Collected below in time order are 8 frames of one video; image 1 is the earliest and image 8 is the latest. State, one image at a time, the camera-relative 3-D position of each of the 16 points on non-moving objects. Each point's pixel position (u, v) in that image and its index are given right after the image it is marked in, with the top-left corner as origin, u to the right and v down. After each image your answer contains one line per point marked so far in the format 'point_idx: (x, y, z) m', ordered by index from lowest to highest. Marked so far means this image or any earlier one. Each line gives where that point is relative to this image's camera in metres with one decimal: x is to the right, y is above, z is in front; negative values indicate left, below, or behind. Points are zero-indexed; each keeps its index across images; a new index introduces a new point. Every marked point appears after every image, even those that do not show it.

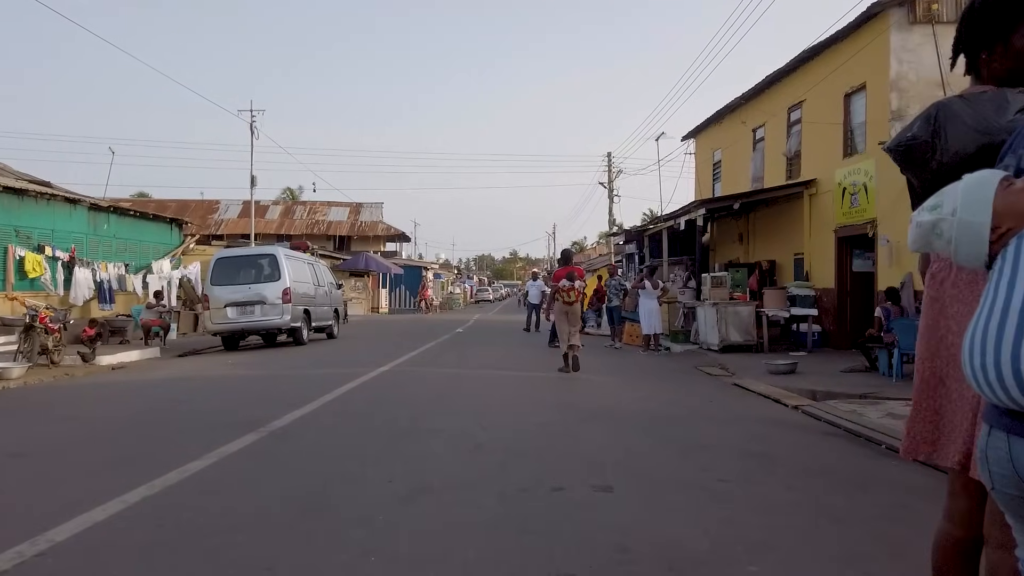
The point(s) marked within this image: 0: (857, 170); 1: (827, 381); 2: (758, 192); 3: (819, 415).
0: (+6.9, +2.3, +15.5) m
1: (+4.6, -1.4, +11.2) m
2: (+5.6, +2.2, +17.8) m
3: (+3.4, -1.4, +8.7) m
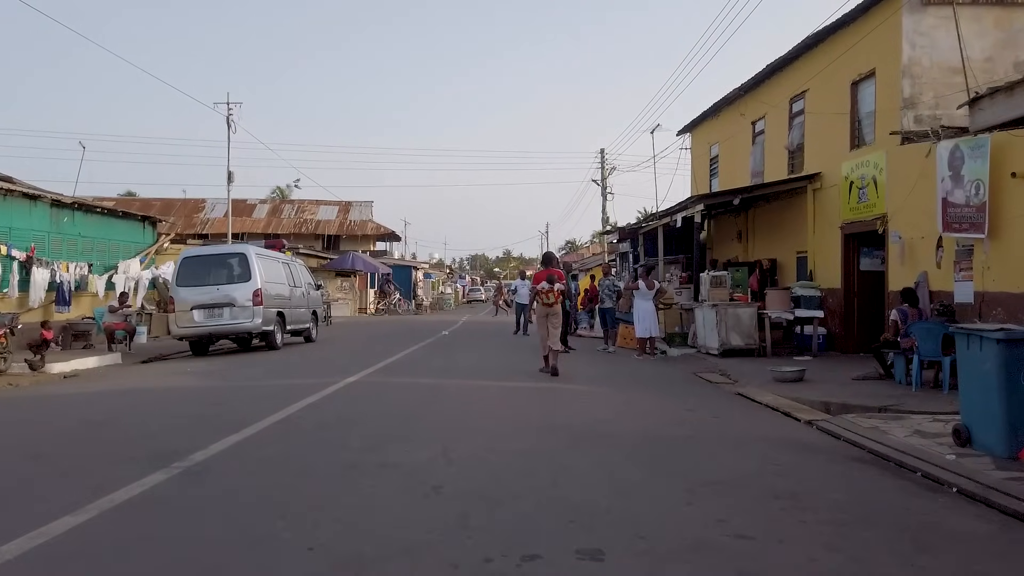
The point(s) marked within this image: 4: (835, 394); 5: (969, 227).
0: (+6.6, +2.3, +14.6) m
1: (+4.3, -1.4, +10.2) m
2: (+5.4, +2.2, +16.8) m
3: (+3.2, -1.4, +7.7) m
4: (+4.2, -1.4, +10.1) m
5: (+6.7, +0.9, +11.3) m
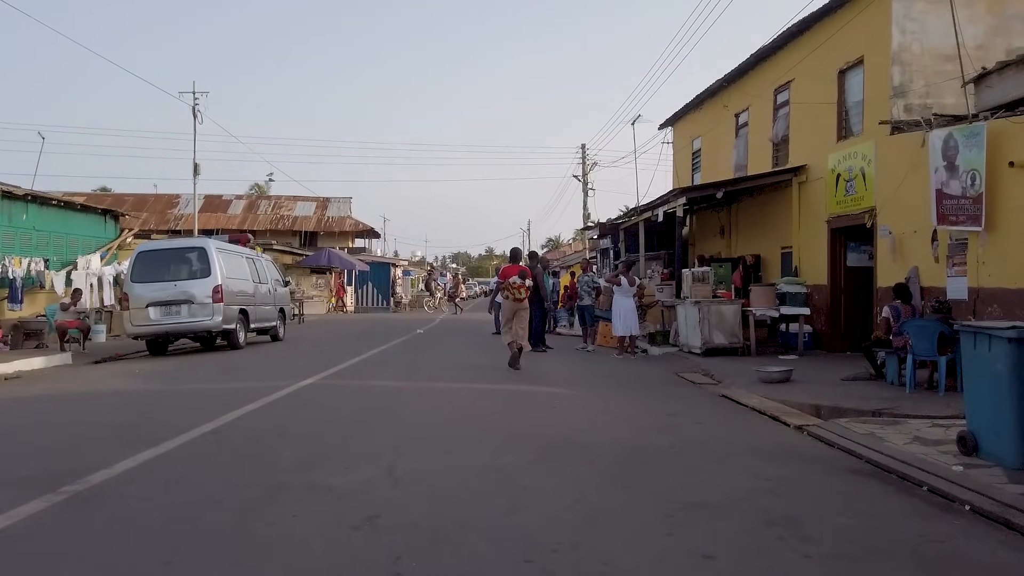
0: (+6.2, +2.4, +14.0) m
1: (+4.0, -1.3, +9.7) m
2: (+4.8, +2.3, +16.2) m
3: (+2.9, -1.4, +7.1) m
4: (+3.8, -1.3, +9.5) m
5: (+6.3, +1.0, +10.8) m
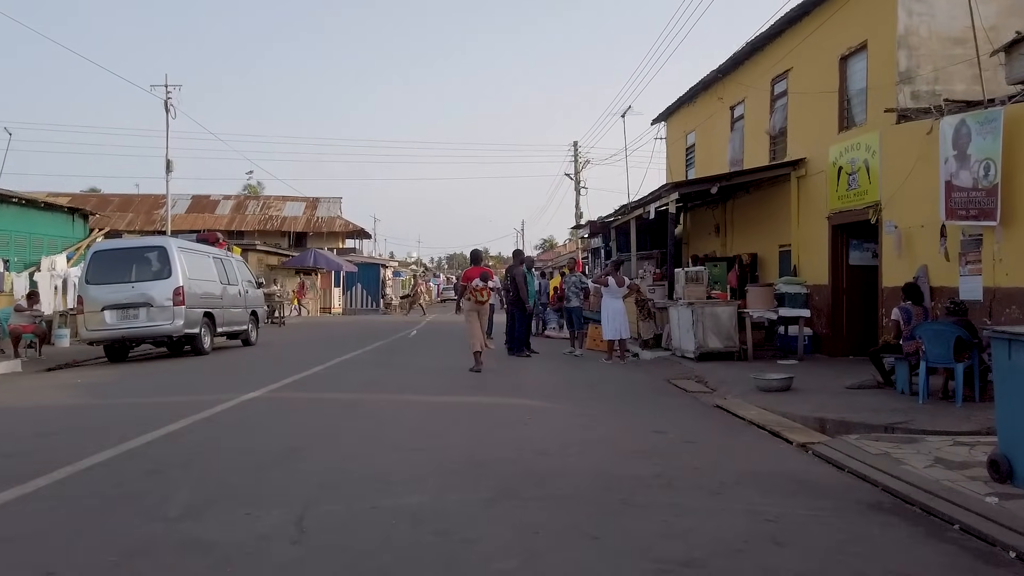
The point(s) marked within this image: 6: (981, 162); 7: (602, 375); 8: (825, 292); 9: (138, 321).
0: (+5.8, +2.4, +13.1) m
1: (+3.6, -1.3, +8.8) m
2: (+4.5, +2.3, +15.4) m
3: (+2.6, -1.4, +6.2) m
4: (+3.5, -1.3, +8.7) m
5: (+6.0, +1.0, +9.9) m
6: (+5.9, +1.6, +9.8) m
7: (+1.4, -1.4, +12.3) m
8: (+5.6, -0.1, +14.0) m
9: (-6.6, -0.6, +13.6) m
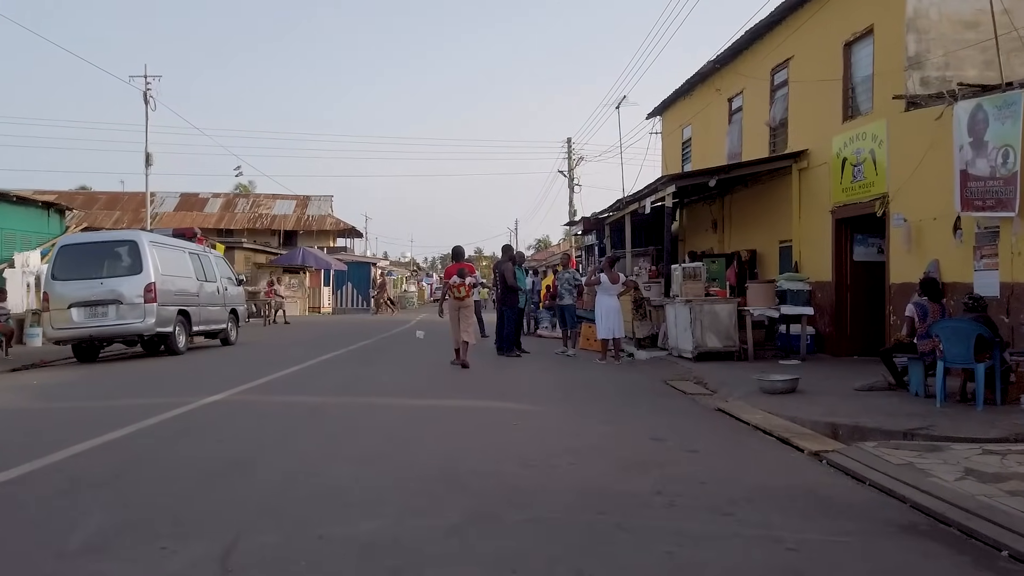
0: (+5.6, +2.5, +12.5) m
1: (+3.5, -1.3, +8.2) m
2: (+4.3, +2.3, +14.8) m
3: (+2.5, -1.3, +5.6) m
4: (+3.4, -1.3, +8.0) m
5: (+5.8, +1.0, +9.3) m
6: (+5.8, +1.7, +9.2) m
7: (+1.3, -1.3, +11.6) m
8: (+5.5, 0.0, +13.4) m
9: (-6.7, -0.5, +12.9) m
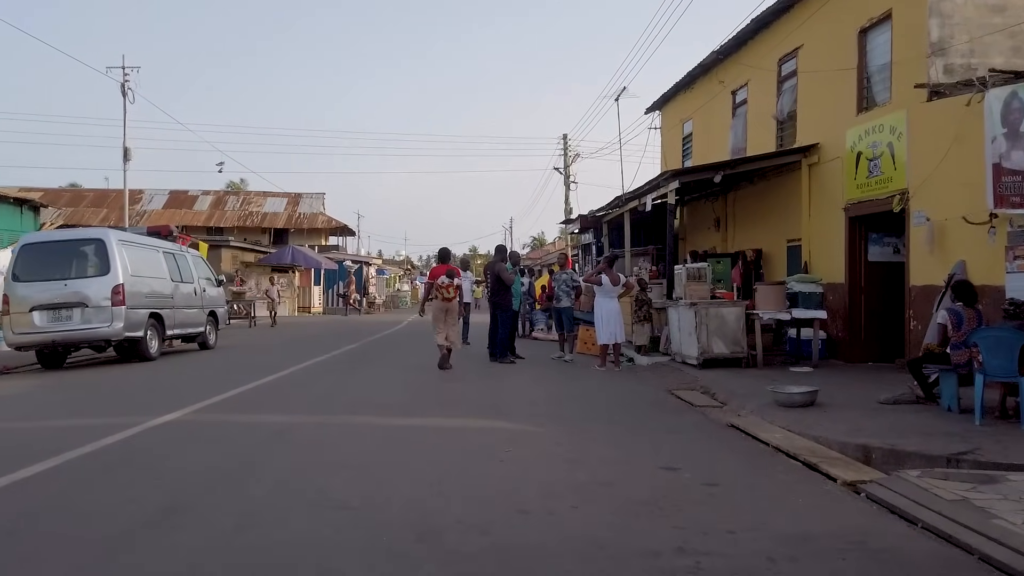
0: (+5.6, +2.4, +11.8) m
1: (+3.4, -1.3, +7.4) m
2: (+4.2, +2.3, +14.0) m
3: (+2.4, -1.4, +4.8) m
4: (+3.3, -1.3, +7.3) m
5: (+5.7, +1.0, +8.6) m
6: (+5.7, +1.6, +8.4) m
7: (+1.2, -1.4, +10.8) m
8: (+5.4, -0.1, +12.6) m
9: (-6.9, -0.5, +12.1) m
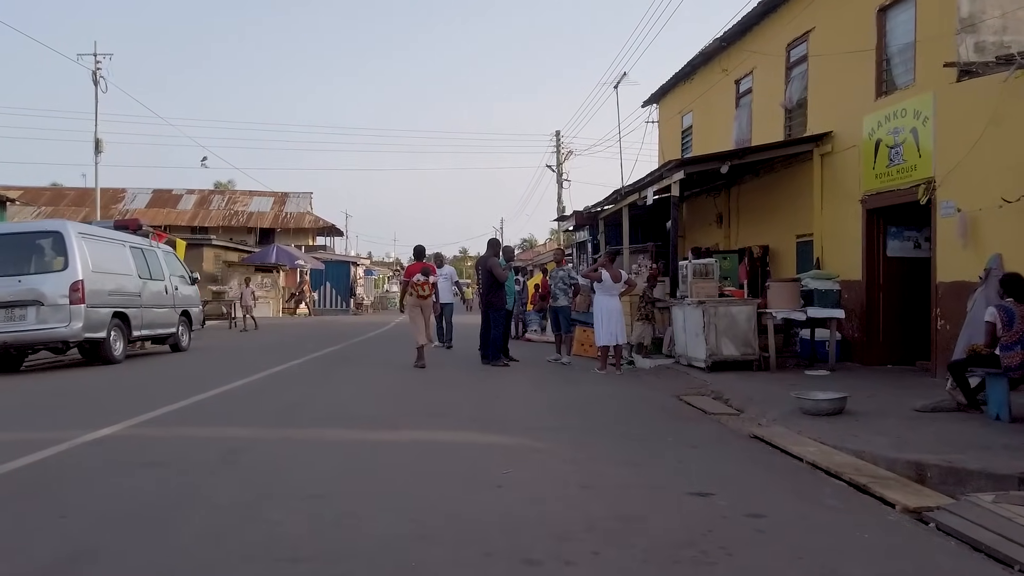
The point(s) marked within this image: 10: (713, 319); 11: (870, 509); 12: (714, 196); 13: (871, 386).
0: (+5.5, +2.5, +10.9) m
1: (+3.4, -1.2, +6.5) m
2: (+4.1, +2.3, +13.1) m
3: (+2.4, -1.3, +3.9) m
4: (+3.3, -1.2, +6.4) m
5: (+5.7, +1.0, +7.7) m
6: (+5.7, +1.7, +7.6) m
7: (+1.1, -1.3, +9.9) m
8: (+5.3, 0.0, +11.8) m
9: (-6.9, -0.5, +11.1) m
10: (+2.9, -0.4, +11.2) m
11: (+2.1, -1.3, +4.6) m
12: (+4.5, +2.1, +17.3) m
13: (+4.2, -1.1, +9.1) m
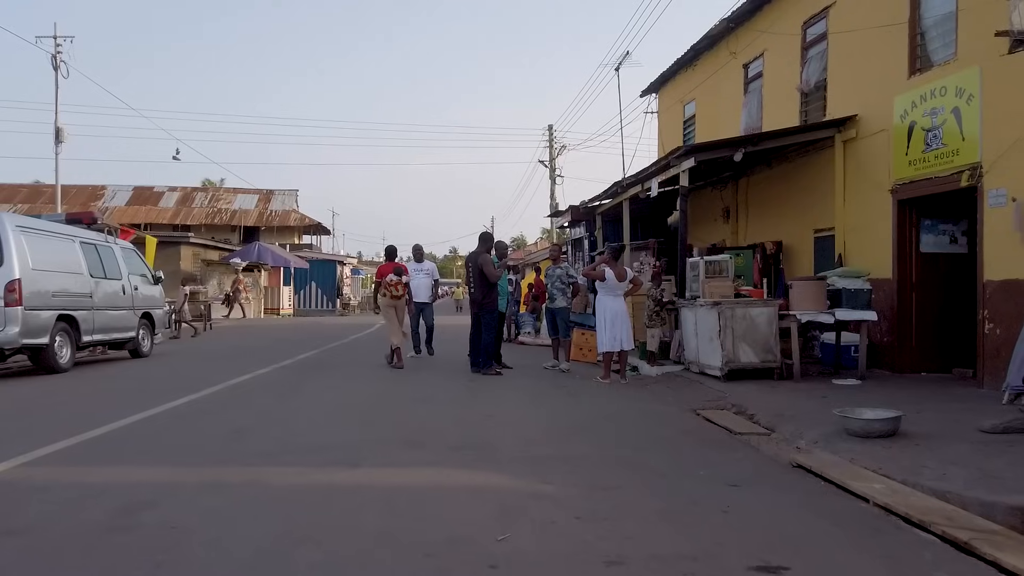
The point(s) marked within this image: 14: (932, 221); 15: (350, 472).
0: (+5.4, +2.5, +9.8) m
1: (+3.4, -1.2, +5.3) m
2: (+4.0, +2.4, +12.0) m
3: (+2.4, -1.3, +2.7) m
4: (+3.3, -1.2, +5.2) m
5: (+5.7, +1.0, +6.6) m
6: (+5.6, +1.7, +6.5) m
7: (+1.0, -1.3, +8.7) m
8: (+5.2, 0.0, +10.6) m
9: (-7.0, -0.5, +9.8) m
10: (+2.8, -0.4, +10.1) m
11: (+2.1, -1.3, +3.4) m
12: (+4.3, +2.1, +16.2) m
13: (+4.1, -1.1, +7.9) m
14: (+5.7, +0.9, +10.4) m
15: (-1.0, -1.1, +4.7) m
